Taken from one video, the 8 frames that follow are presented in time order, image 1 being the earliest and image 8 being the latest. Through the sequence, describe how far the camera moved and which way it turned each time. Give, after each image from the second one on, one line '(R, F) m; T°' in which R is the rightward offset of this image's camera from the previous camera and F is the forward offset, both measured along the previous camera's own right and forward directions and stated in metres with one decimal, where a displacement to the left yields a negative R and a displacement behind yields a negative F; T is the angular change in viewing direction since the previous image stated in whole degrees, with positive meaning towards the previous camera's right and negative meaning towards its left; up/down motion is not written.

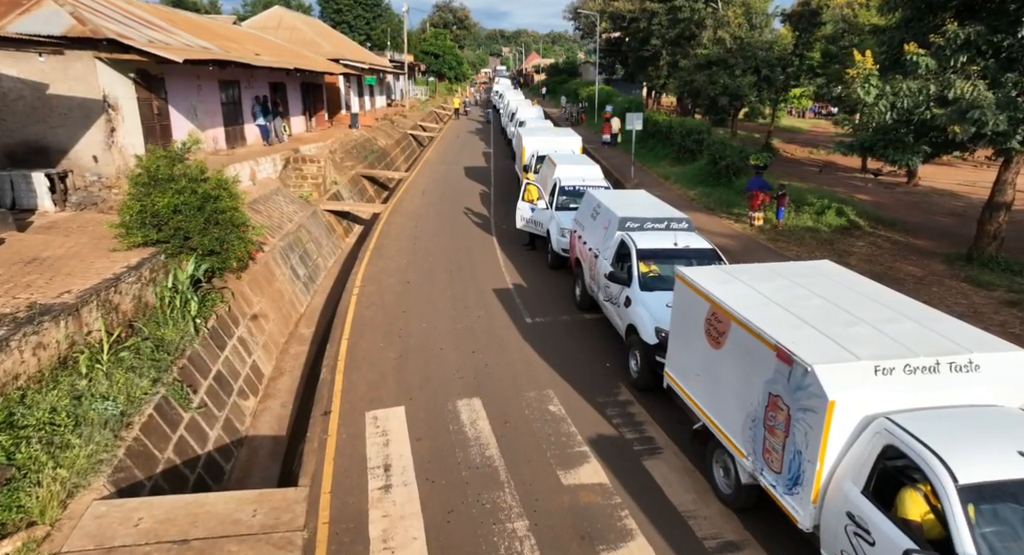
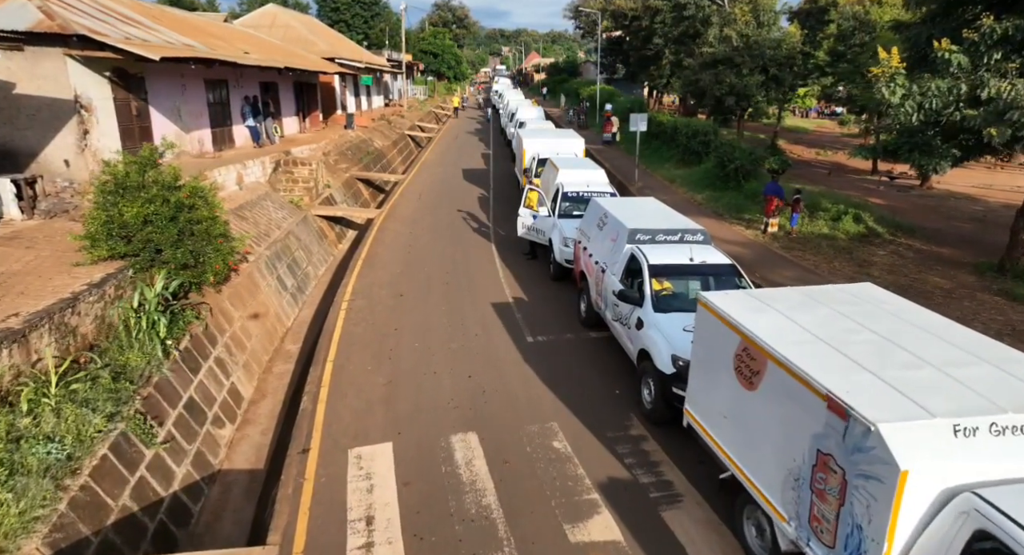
(0.0, +0.8) m; 0°
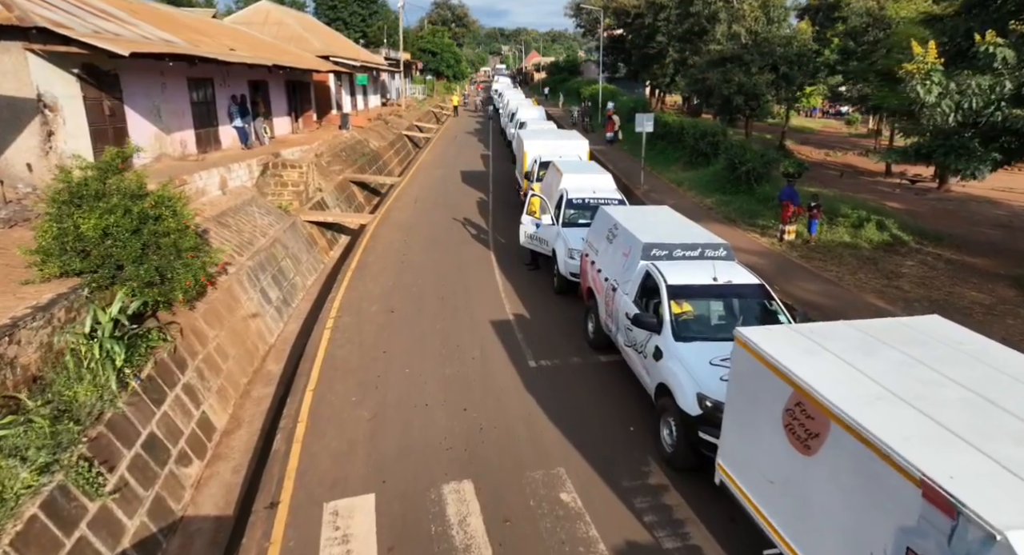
(0.0, +0.9) m; 0°
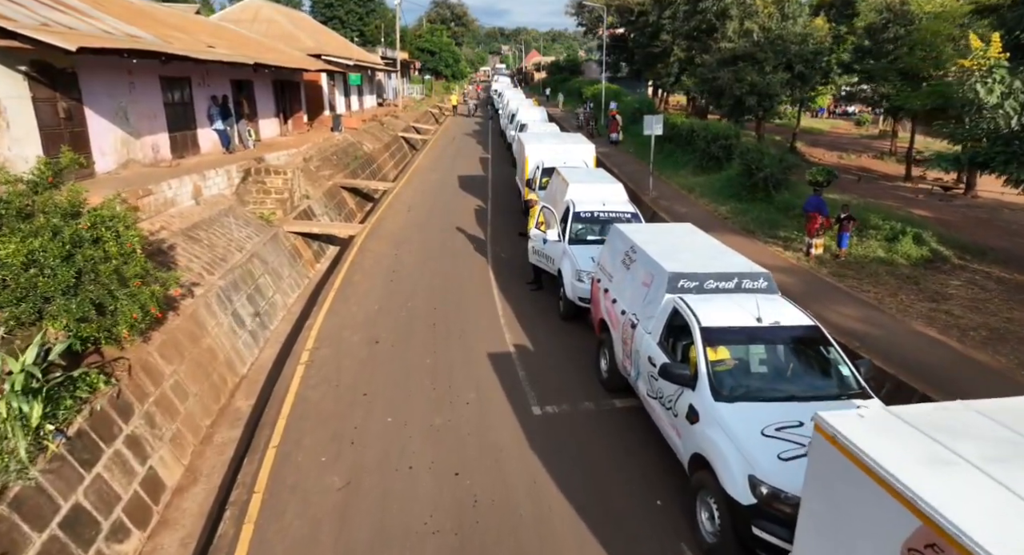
(0.0, +1.3) m; 0°
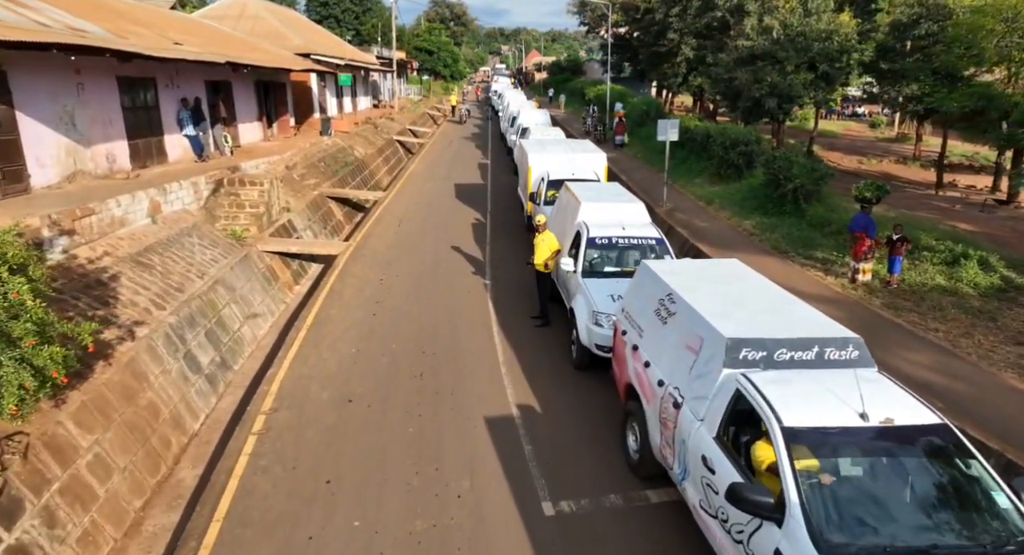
(0.0, +1.7) m; 0°
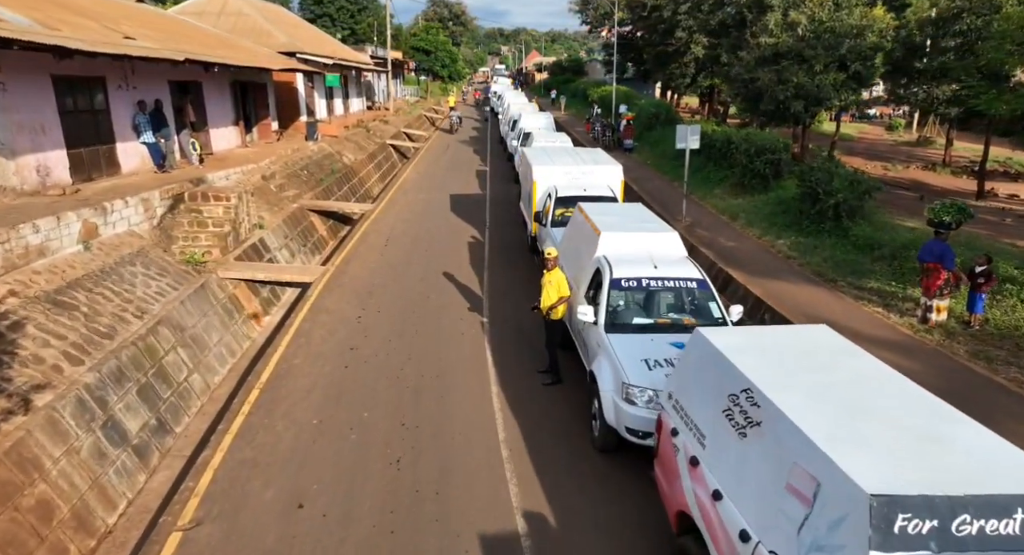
(0.0, +1.9) m; 0°
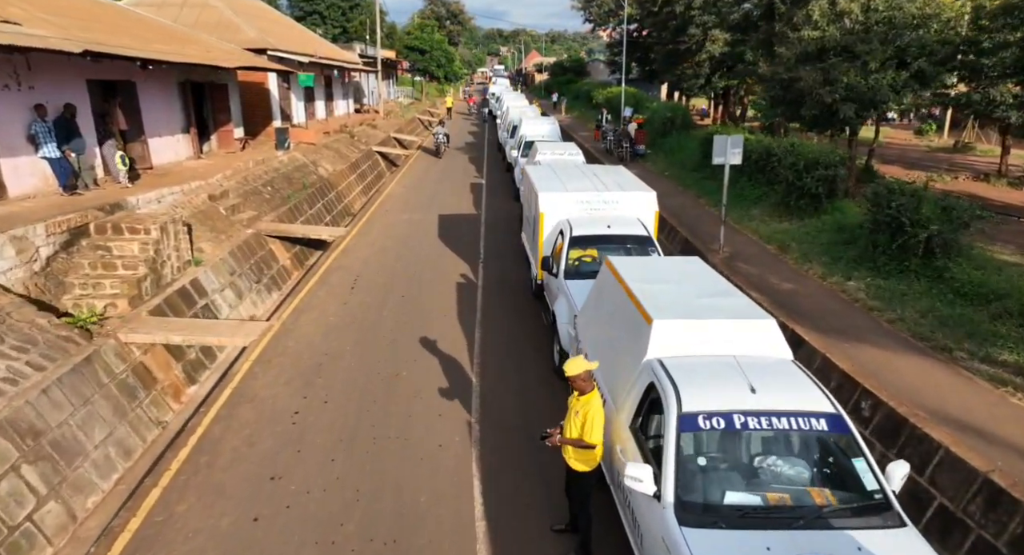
(0.0, +3.1) m; 0°
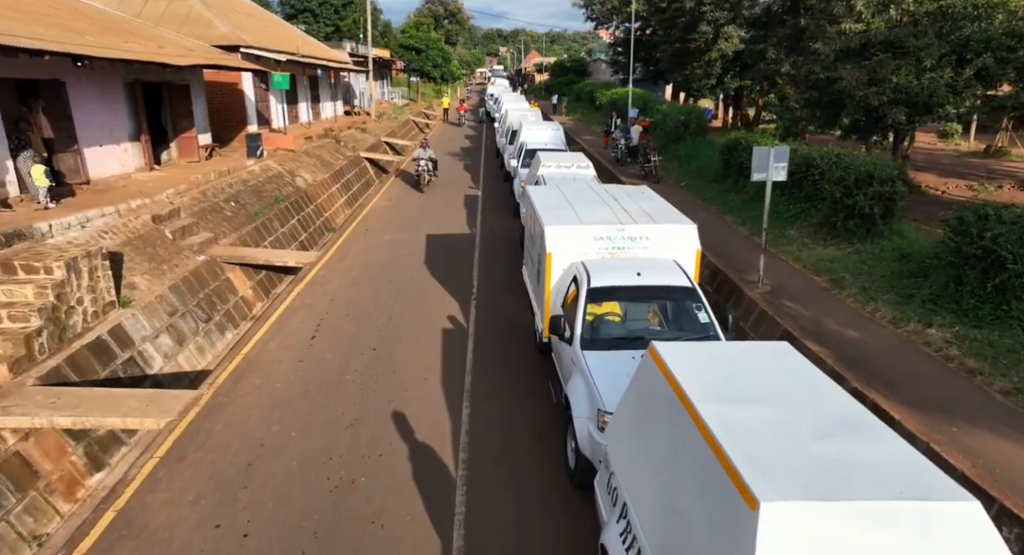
(0.0, +2.3) m; 0°
